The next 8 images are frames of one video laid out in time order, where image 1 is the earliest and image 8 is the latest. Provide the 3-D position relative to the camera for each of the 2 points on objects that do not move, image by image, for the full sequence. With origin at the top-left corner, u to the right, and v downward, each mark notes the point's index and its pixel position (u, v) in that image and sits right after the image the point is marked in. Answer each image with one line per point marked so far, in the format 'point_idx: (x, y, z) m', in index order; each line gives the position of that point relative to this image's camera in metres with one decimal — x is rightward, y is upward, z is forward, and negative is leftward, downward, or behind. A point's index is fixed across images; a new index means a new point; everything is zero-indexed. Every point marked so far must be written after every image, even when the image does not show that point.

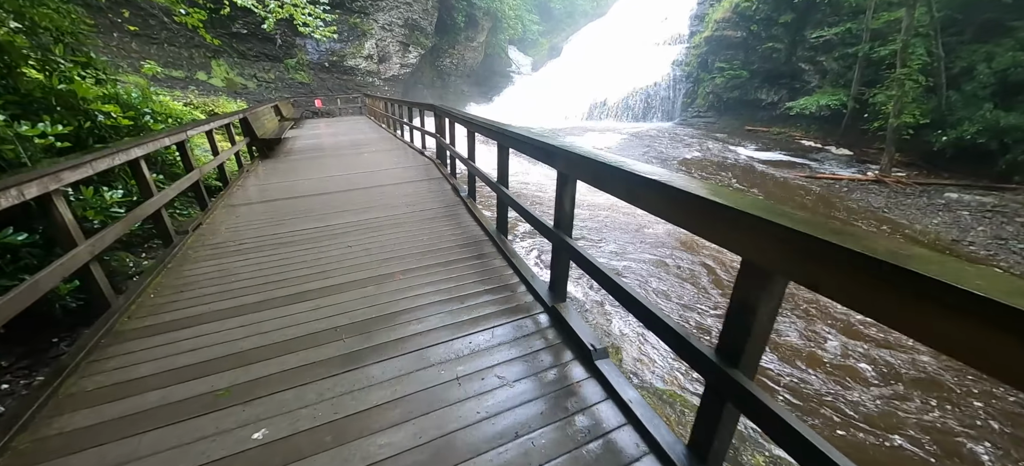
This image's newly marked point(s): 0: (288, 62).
0: (-7.3, +5.6, +11.5) m
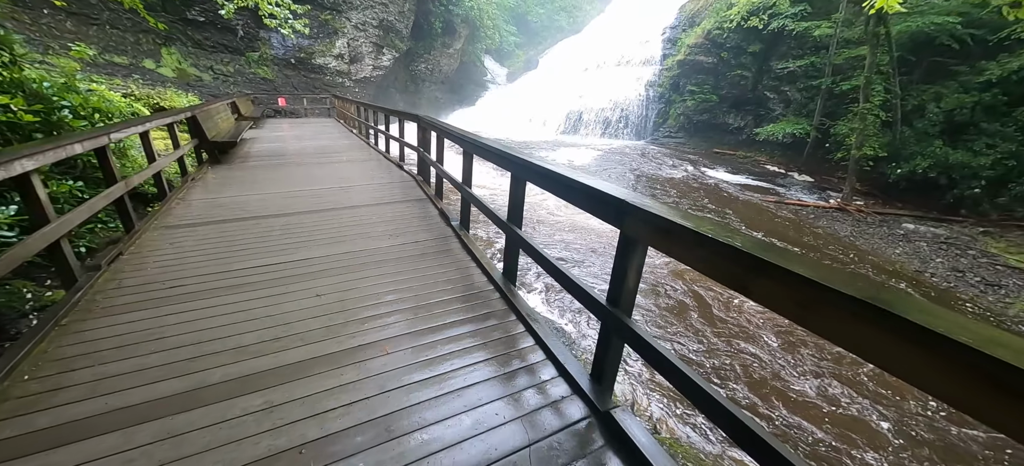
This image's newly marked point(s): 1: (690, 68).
0: (-7.9, +5.4, +10.7) m
1: (+7.2, +6.6, +14.3) m
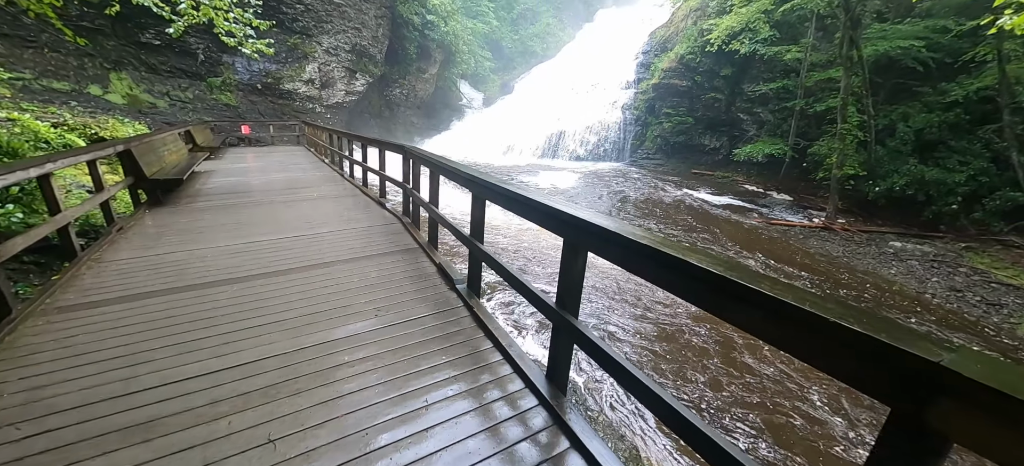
0: (-8.4, +4.3, +10.0) m
1: (+6.3, +5.8, +14.6) m
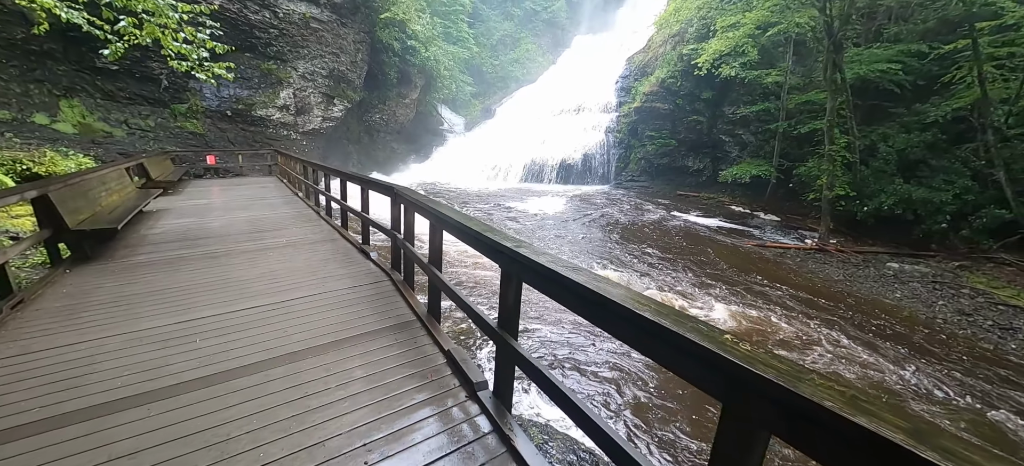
0: (-8.8, +3.3, +9.3) m
1: (+5.6, +4.9, +14.8) m
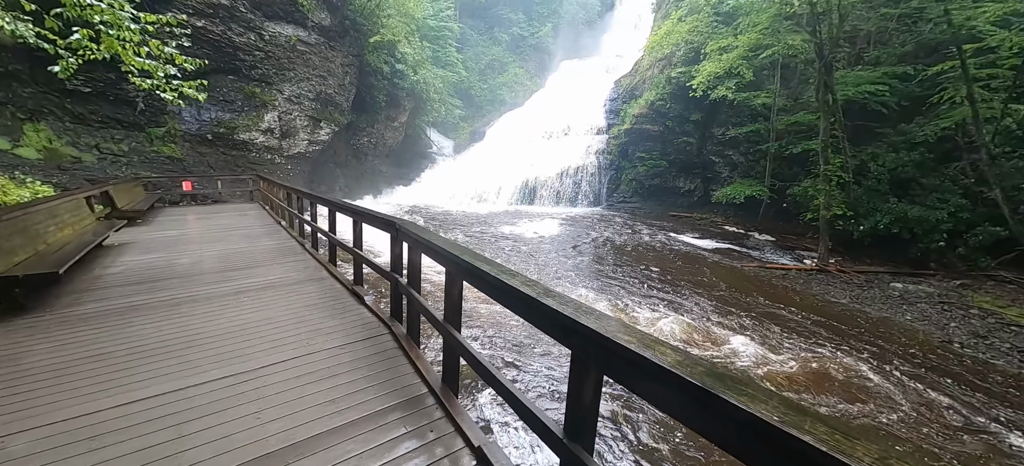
0: (-9.0, +2.5, +8.8) m
1: (+5.2, +4.1, +14.9) m
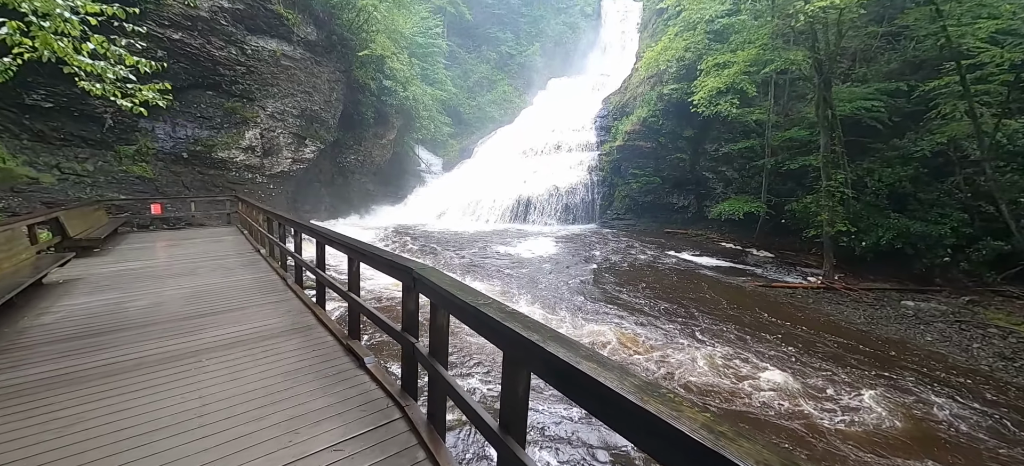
0: (-9.1, +1.9, +8.2) m
1: (+4.9, +3.4, +14.8) m
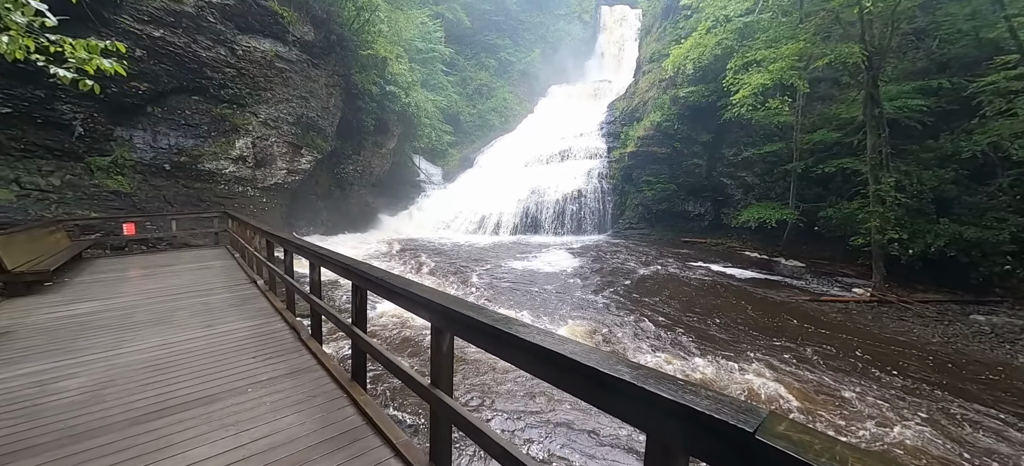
0: (-8.6, +1.5, +7.3) m
1: (+5.2, +3.0, +14.3) m
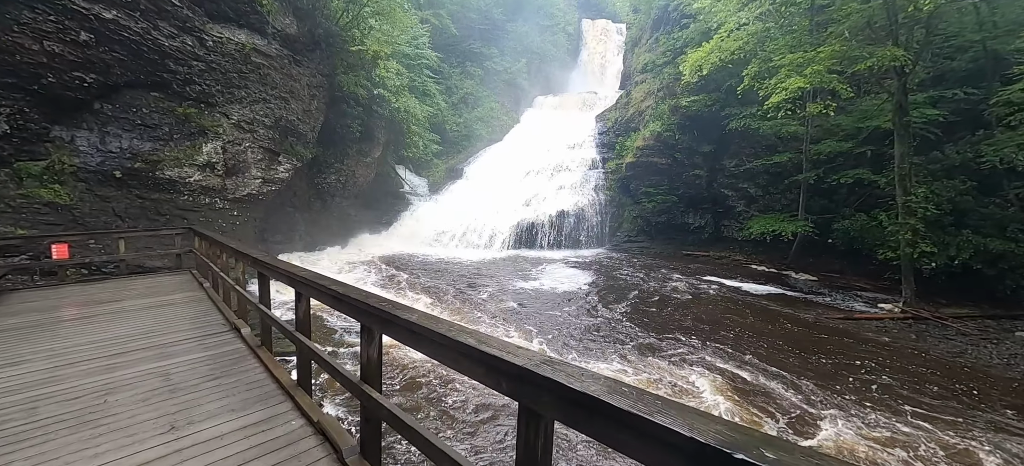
0: (-8.4, +1.1, +6.0) m
1: (+5.0, +2.5, +13.9) m
